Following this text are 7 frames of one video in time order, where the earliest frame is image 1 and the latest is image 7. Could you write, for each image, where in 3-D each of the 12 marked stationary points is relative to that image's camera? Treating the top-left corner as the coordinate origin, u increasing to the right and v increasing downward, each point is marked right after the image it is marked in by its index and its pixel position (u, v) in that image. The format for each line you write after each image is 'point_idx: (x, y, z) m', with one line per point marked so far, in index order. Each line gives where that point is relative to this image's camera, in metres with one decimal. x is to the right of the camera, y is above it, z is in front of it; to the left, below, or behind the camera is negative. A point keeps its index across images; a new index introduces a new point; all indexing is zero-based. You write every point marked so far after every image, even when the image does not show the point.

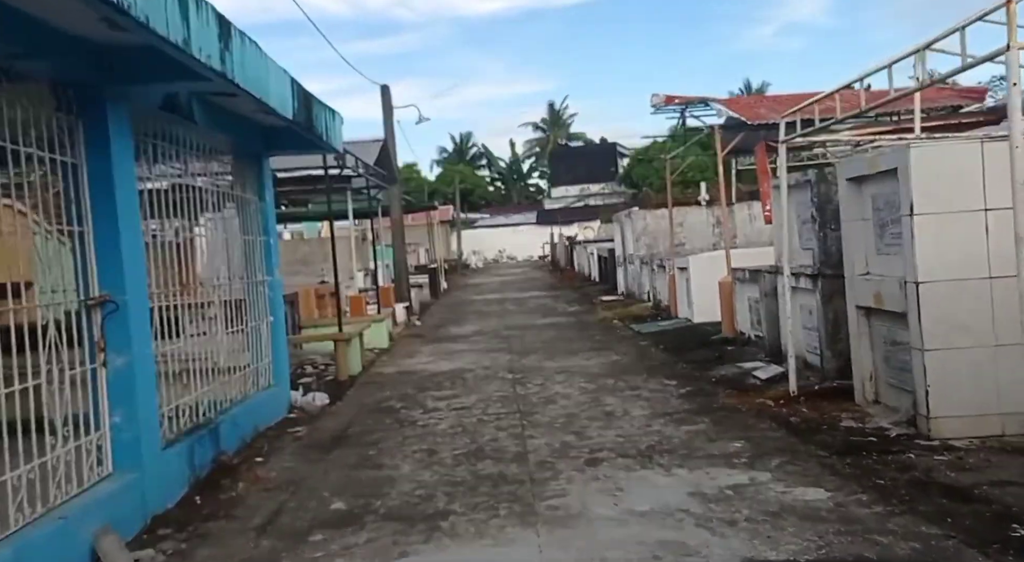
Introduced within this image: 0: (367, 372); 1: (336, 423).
0: (-1.9, -1.2, +12.1) m
1: (-1.7, -1.4, +8.7) m
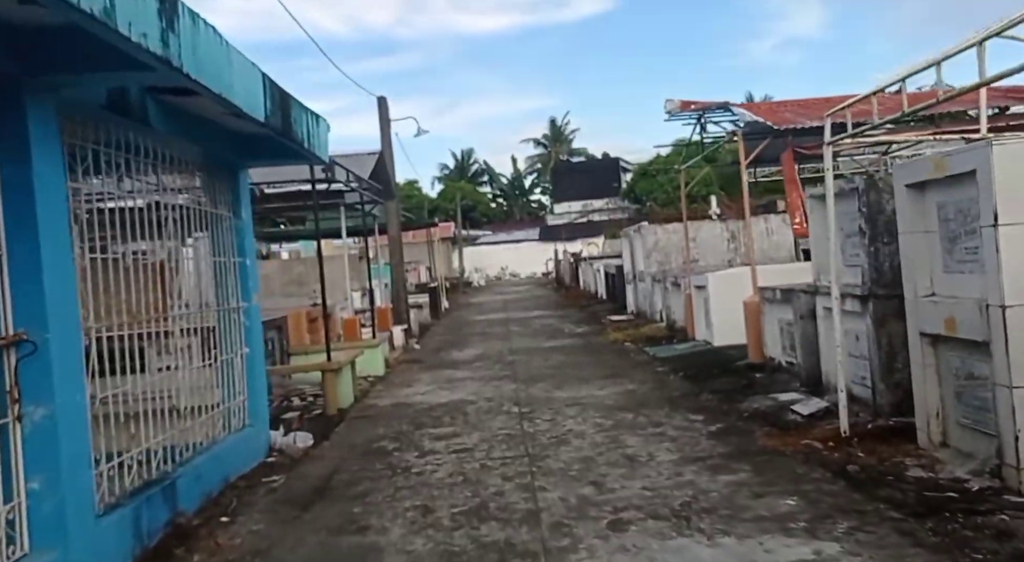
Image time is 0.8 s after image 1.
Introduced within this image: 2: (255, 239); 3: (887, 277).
0: (-1.9, -1.5, +11.1) m
1: (-1.6, -1.6, +7.6) m
2: (-2.4, +0.4, +8.4) m
3: (+2.9, 0.0, +7.2) m
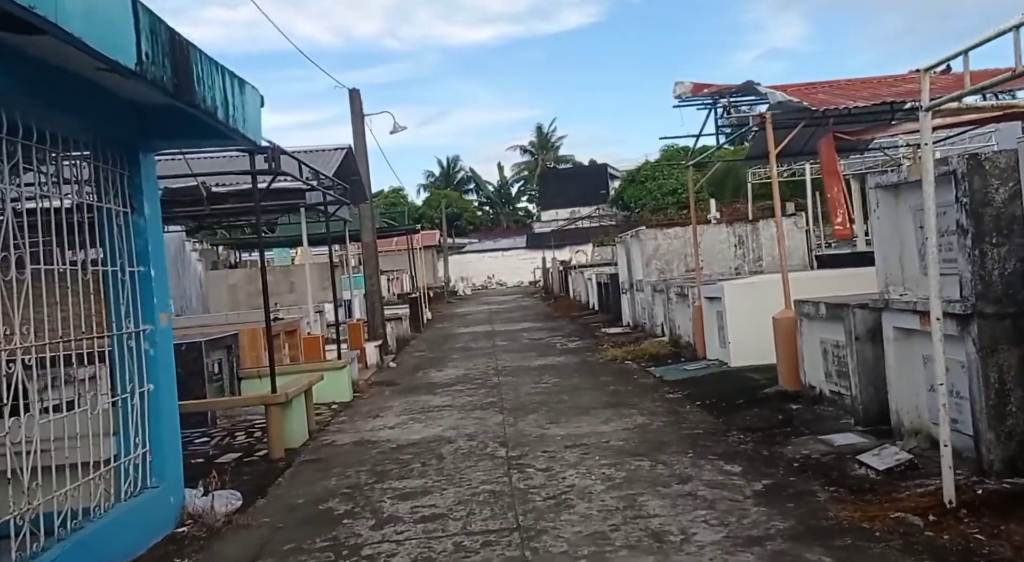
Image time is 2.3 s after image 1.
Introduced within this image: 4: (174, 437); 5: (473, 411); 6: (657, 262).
0: (-2.0, -1.6, +9.2) m
1: (-1.7, -1.7, +5.8) m
2: (-2.5, +0.3, +6.5) m
3: (+2.9, -0.1, +5.4) m
4: (-2.4, -1.1, +6.5) m
5: (-0.4, -1.5, +10.3) m
6: (+2.7, +0.4, +16.9) m
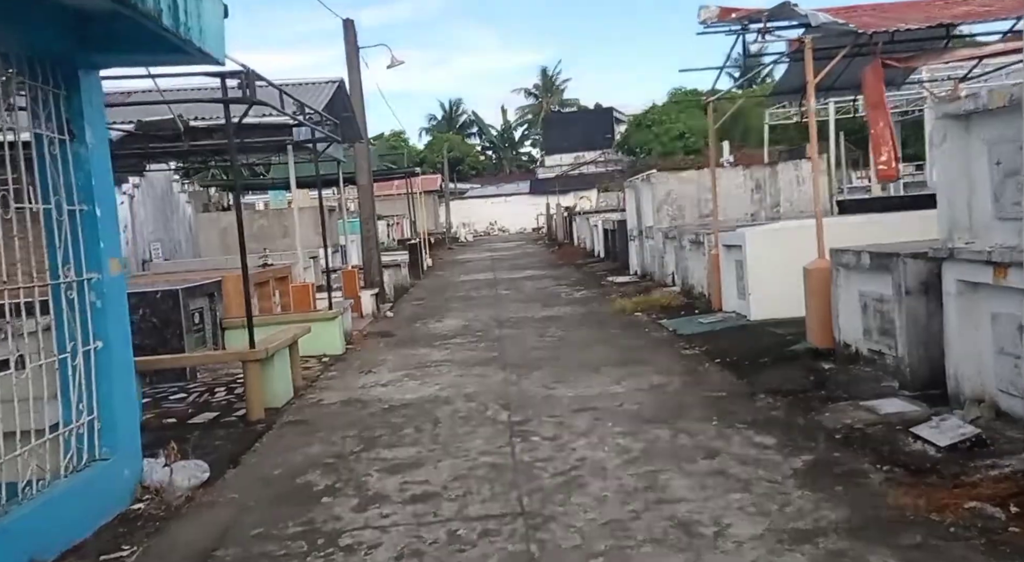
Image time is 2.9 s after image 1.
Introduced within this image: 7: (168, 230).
0: (-2.0, -1.1, +8.4) m
1: (-1.7, -1.4, +5.0) m
2: (-2.5, +0.6, +5.6) m
3: (+2.9, +0.2, +4.5) m
4: (-2.4, -0.8, +5.7) m
5: (-0.4, -0.9, +9.5) m
6: (+2.8, +1.3, +16.0) m
7: (-7.3, +1.1, +19.2) m
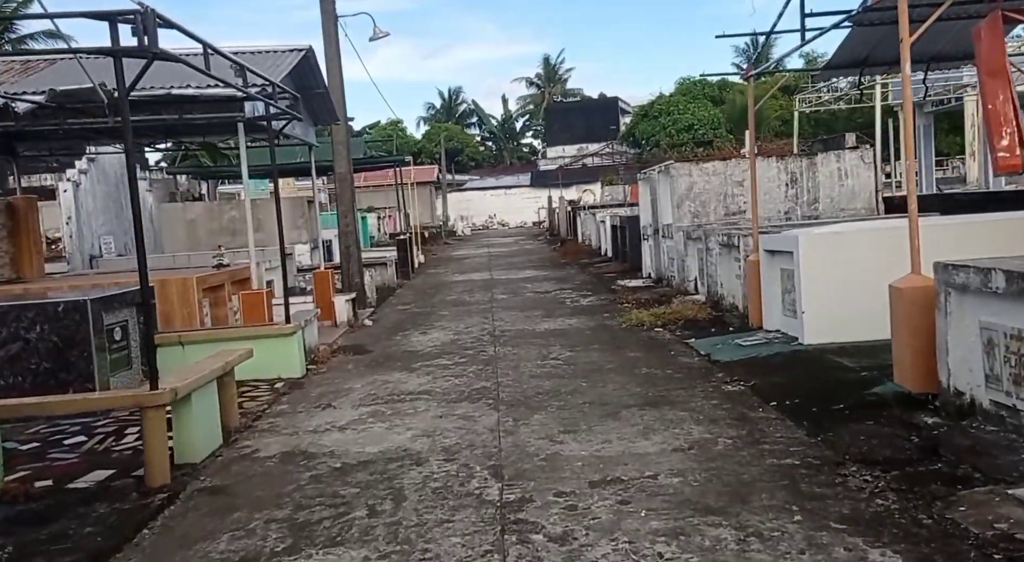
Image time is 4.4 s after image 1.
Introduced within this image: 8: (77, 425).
0: (-2.0, -1.2, +6.4) m
1: (-1.7, -1.5, +3.0) m
2: (-2.5, +0.5, +3.6) m
3: (+2.9, 0.0, +2.5) m
4: (-2.4, -0.9, +3.7) m
5: (-0.4, -1.0, +7.5) m
6: (+2.8, +1.2, +14.0) m
7: (-7.3, +1.1, +17.2) m
8: (-3.5, -1.2, +7.4) m
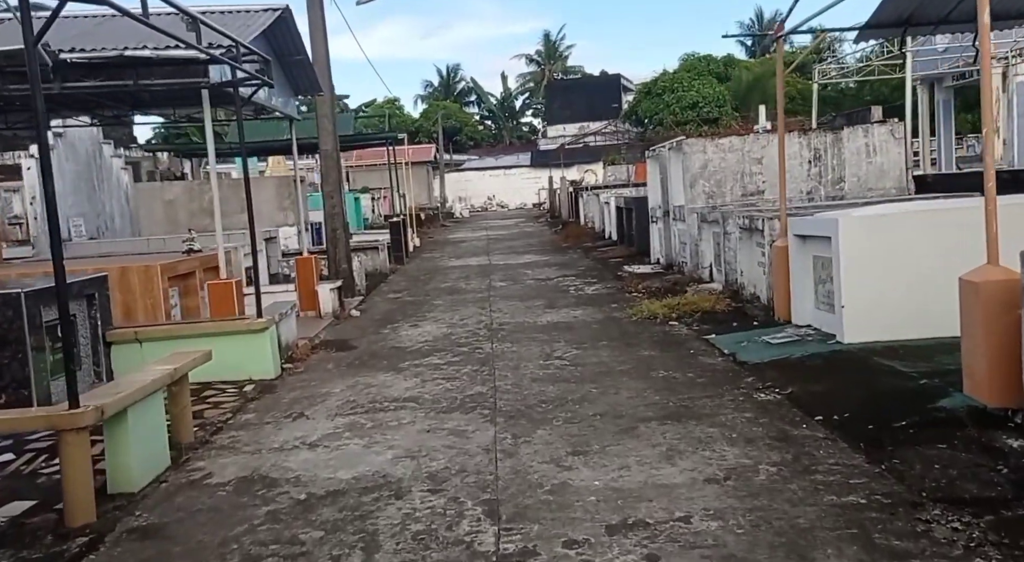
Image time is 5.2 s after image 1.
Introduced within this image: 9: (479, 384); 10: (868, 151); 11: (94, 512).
0: (-2.0, -1.2, +5.4) m
1: (-1.7, -1.5, +2.0) m
2: (-2.5, +0.5, +2.6) m
3: (+2.8, 0.0, +1.5) m
4: (-2.4, -0.9, +2.7) m
5: (-0.4, -0.9, +6.5) m
6: (+2.7, +1.4, +13.0) m
7: (-7.3, +1.4, +16.1) m
8: (-3.5, -1.1, +6.4) m
9: (-0.3, -0.8, +7.4) m
10: (+5.0, +1.8, +12.9) m
11: (-2.2, -1.2, +4.7) m
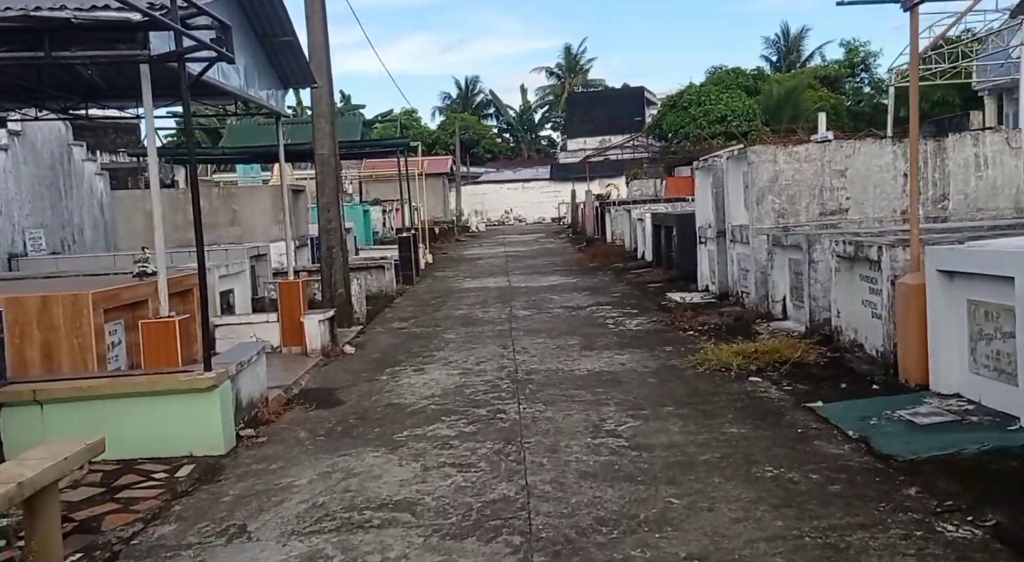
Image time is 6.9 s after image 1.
0: (-1.8, -1.4, +3.2) m
1: (-1.6, -1.7, -0.2) m
2: (-2.3, +0.3, +0.4) m
3: (+3.0, -0.3, -0.8) m
4: (-2.3, -1.1, +0.5) m
5: (-0.2, -1.2, +4.2) m
6: (+3.1, +1.0, +10.7) m
7: (-6.9, +1.1, +14.0) m
8: (-3.3, -1.3, +4.1) m
9: (0.0, -1.1, +5.2) m
10: (+5.4, +1.4, +10.5) m
11: (-2.0, -1.4, +2.5) m
